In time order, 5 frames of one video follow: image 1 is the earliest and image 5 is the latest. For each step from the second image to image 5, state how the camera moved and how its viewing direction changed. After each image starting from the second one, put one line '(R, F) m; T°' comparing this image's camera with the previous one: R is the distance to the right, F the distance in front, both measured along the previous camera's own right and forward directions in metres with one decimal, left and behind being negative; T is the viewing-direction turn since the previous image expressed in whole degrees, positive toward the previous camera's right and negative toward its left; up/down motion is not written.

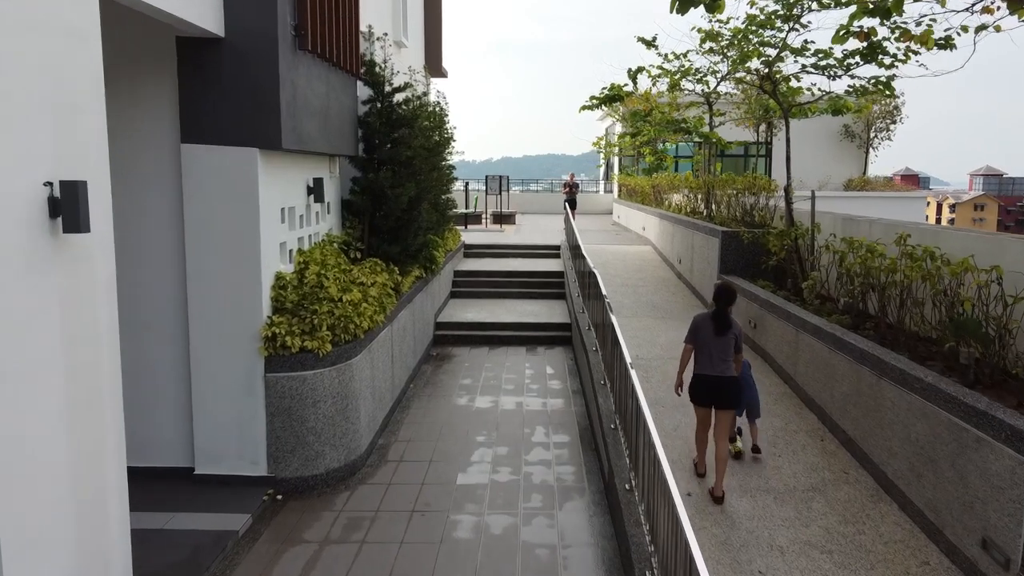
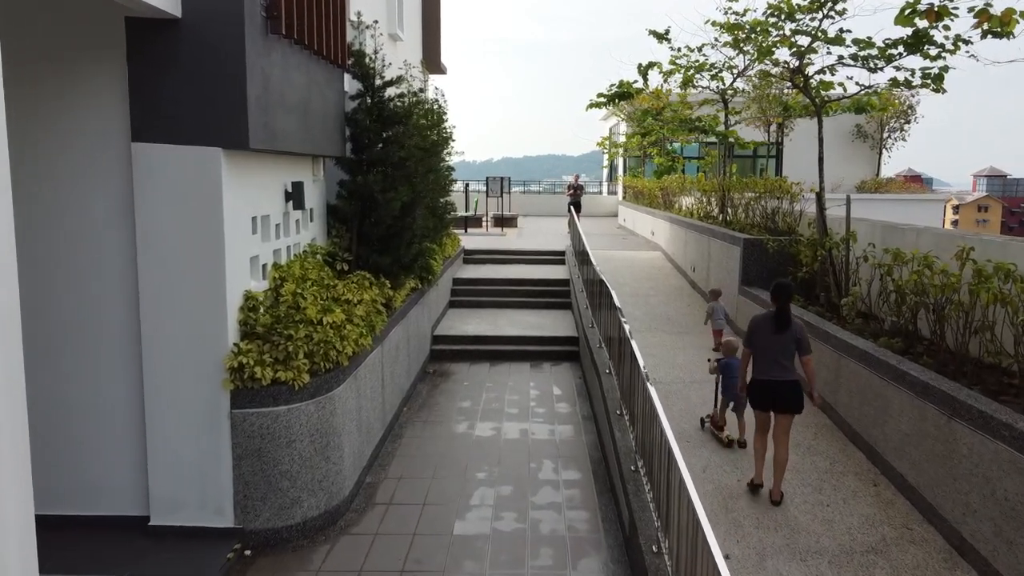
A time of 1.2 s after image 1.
(0.0, +0.8) m; 0°
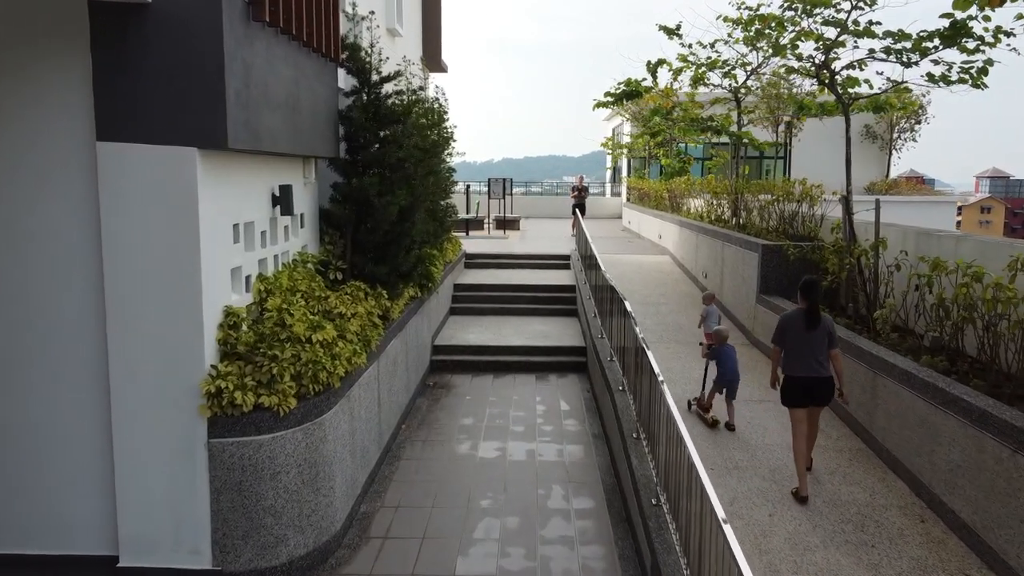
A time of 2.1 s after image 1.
(0.0, +0.5) m; 0°
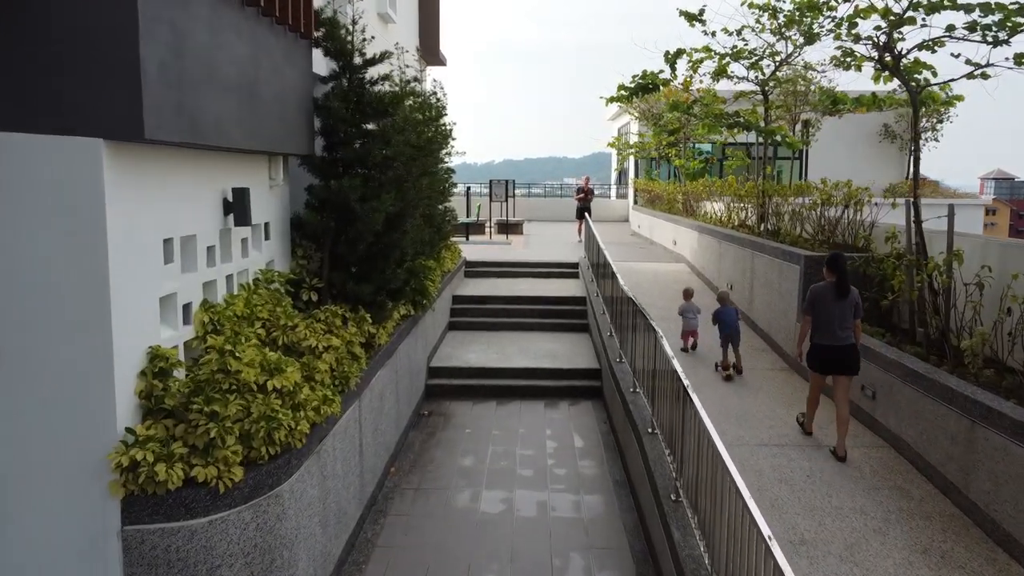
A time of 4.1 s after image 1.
(-0.1, +1.1) m; 0°
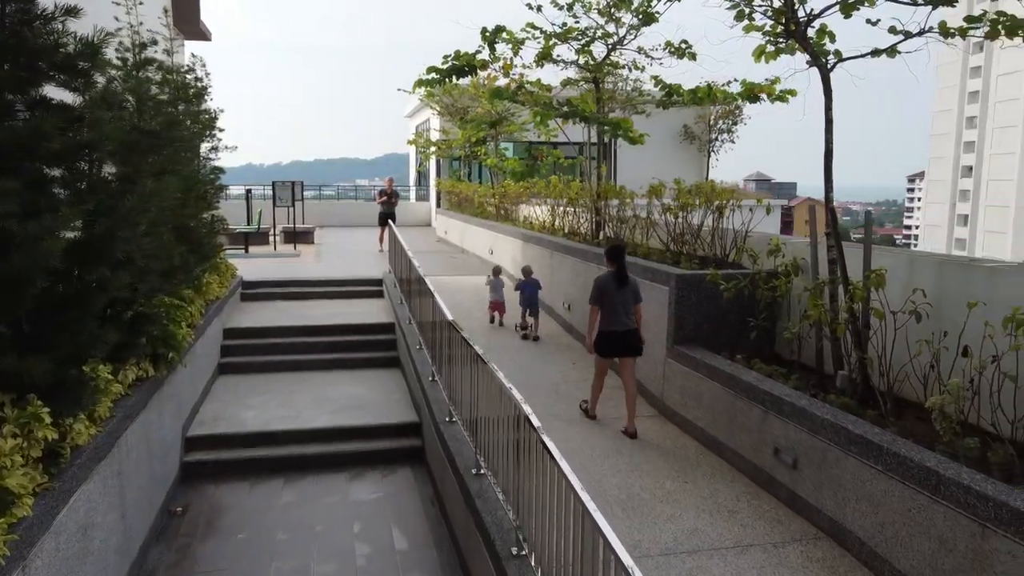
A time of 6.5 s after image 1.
(+0.1, +1.9) m; +14°
